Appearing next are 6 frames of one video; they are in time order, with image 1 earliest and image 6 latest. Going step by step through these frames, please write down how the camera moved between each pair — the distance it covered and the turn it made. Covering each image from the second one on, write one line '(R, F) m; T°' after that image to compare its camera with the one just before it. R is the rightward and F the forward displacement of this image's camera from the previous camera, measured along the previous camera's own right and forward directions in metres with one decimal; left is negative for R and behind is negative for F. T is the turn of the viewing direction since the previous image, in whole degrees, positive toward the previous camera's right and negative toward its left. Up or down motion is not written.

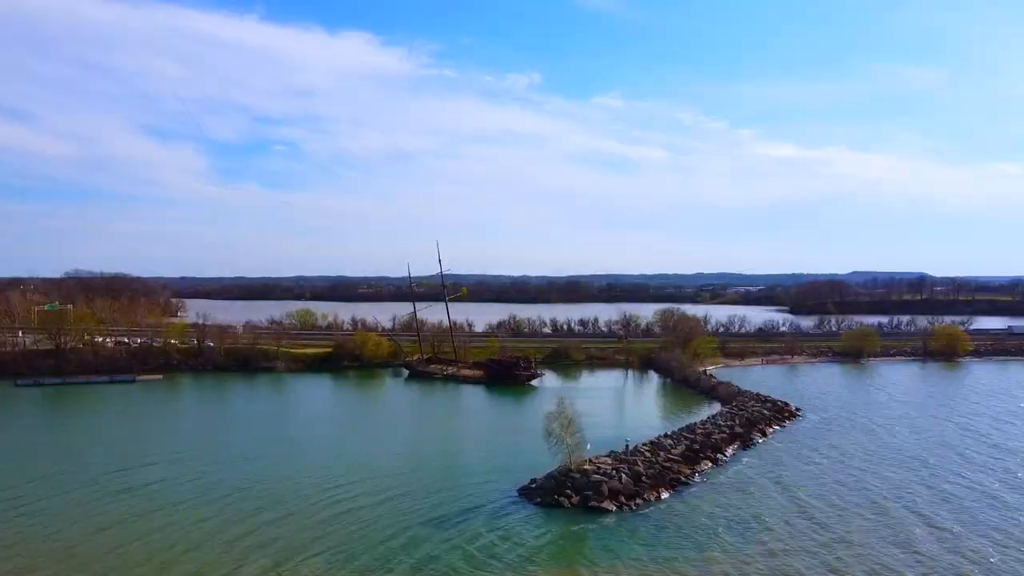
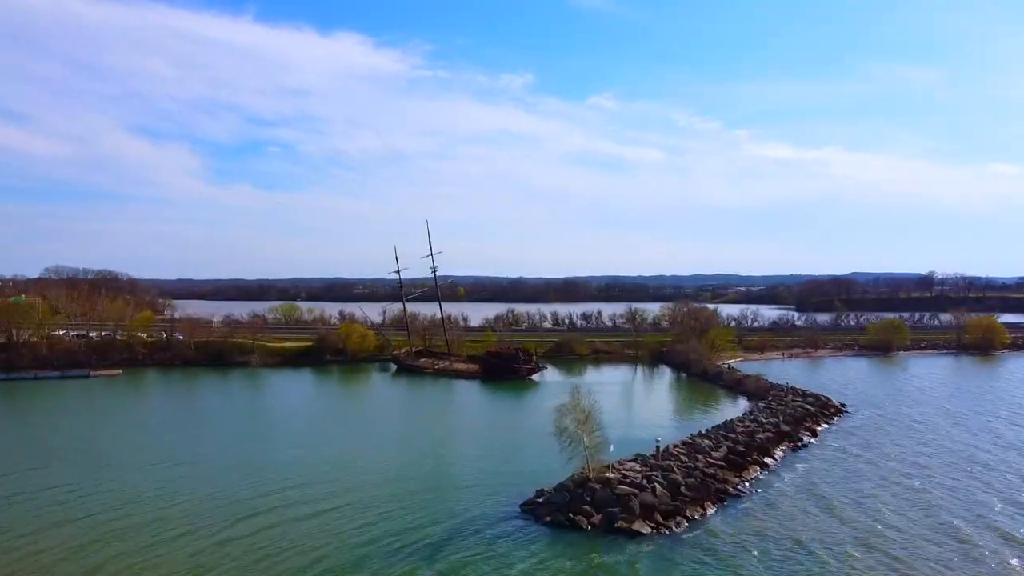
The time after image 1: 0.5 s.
(-0.1, +4.3) m; 0°
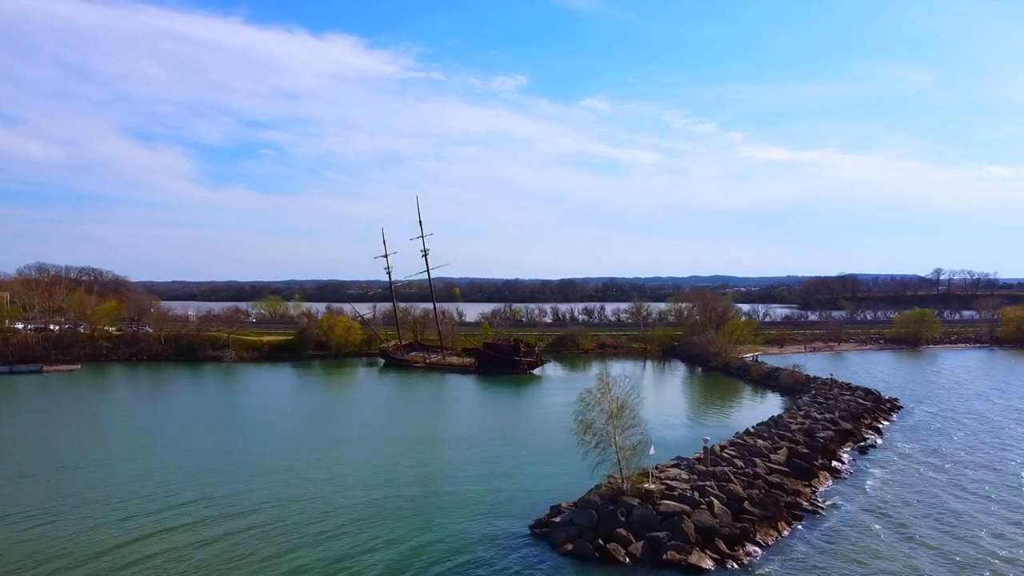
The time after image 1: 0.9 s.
(-0.2, +3.6) m; 0°
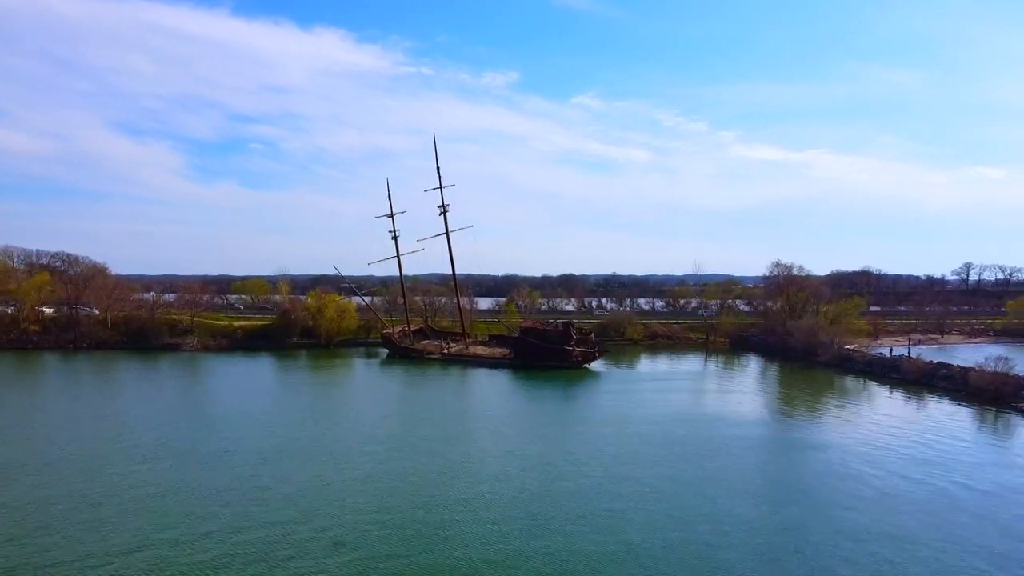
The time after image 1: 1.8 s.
(-1.9, +8.2) m; +1°
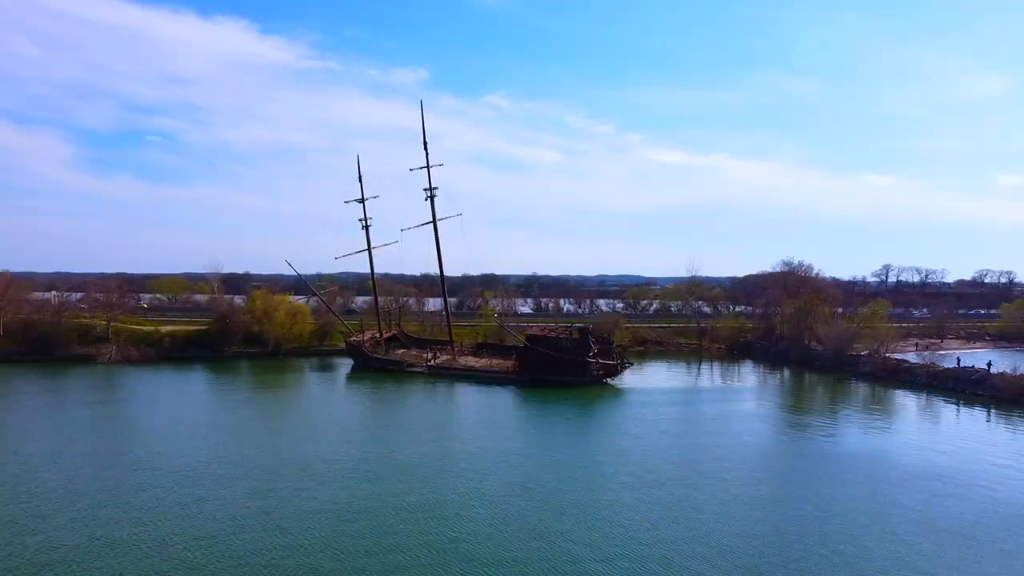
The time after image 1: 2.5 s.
(+1.2, -0.3) m; -1°
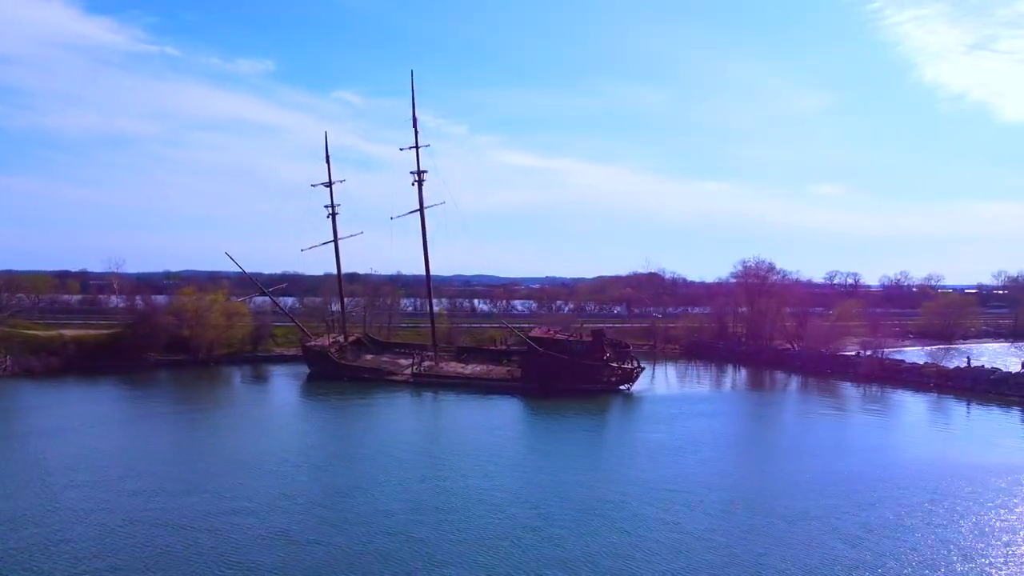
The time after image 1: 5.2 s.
(-4.0, +3.7) m; +8°
